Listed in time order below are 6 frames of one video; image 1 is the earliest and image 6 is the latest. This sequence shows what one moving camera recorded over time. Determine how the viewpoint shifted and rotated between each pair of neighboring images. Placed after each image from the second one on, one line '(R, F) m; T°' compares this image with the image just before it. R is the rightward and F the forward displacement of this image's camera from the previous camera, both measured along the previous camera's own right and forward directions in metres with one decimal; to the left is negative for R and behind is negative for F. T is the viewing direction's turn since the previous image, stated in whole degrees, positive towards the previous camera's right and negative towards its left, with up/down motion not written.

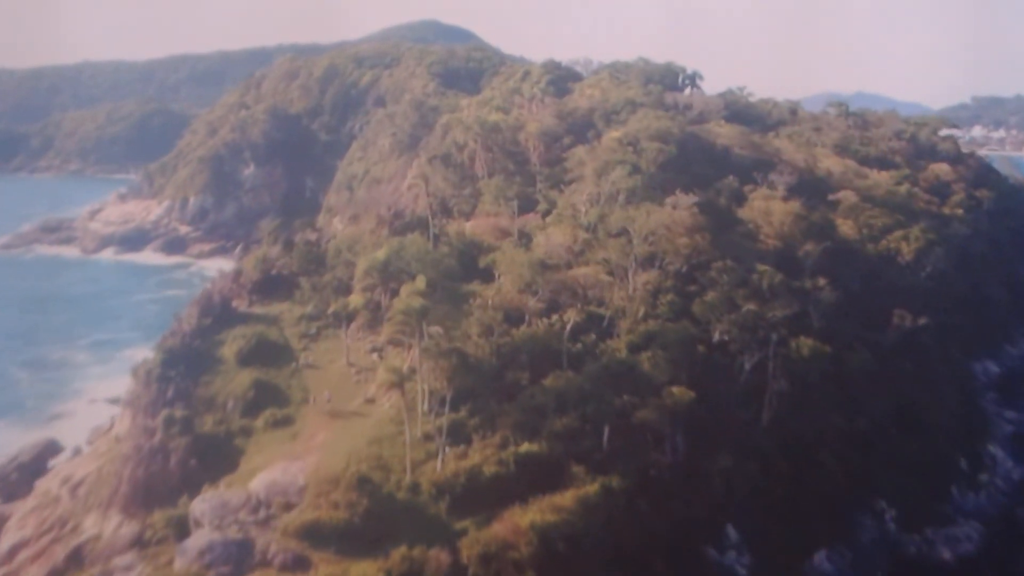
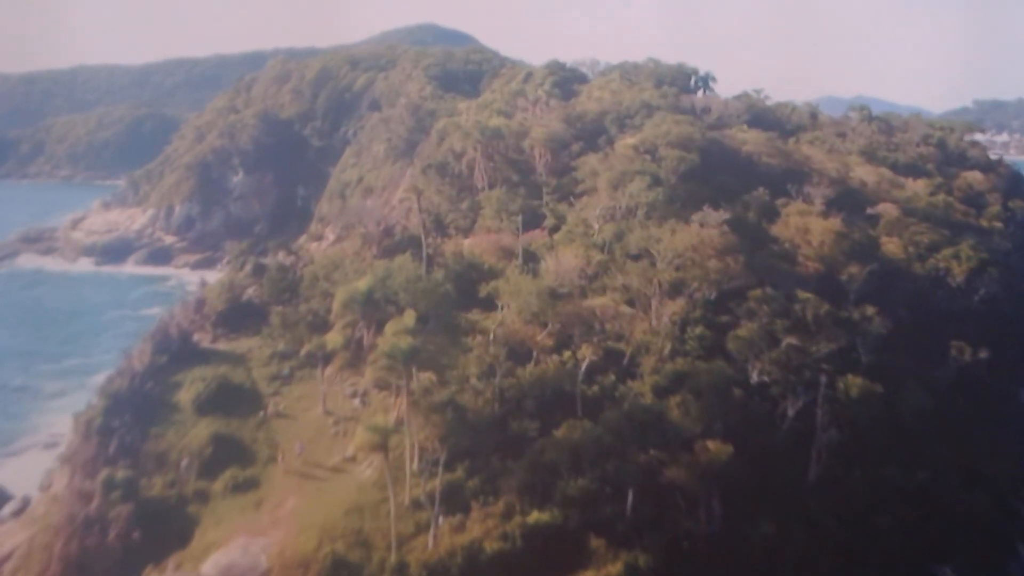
(-0.1, +3.4) m; 0°
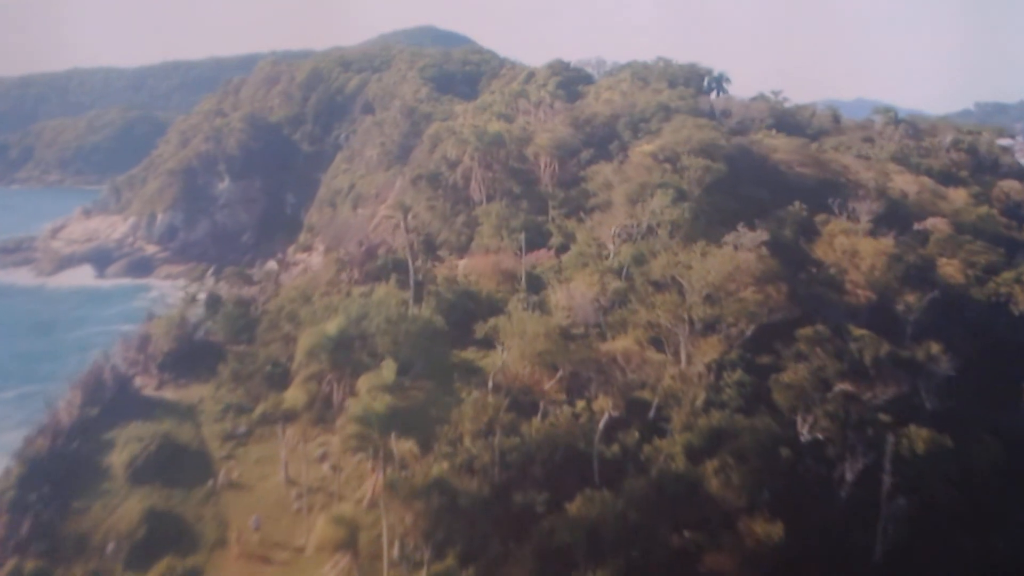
(-0.1, +3.5) m; 0°
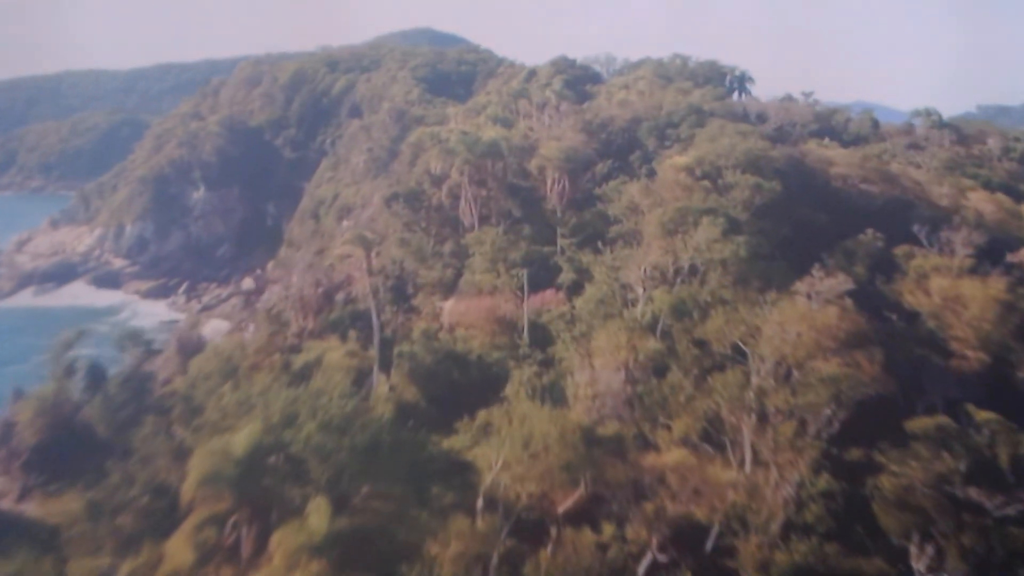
(0.0, +5.2) m; 0°
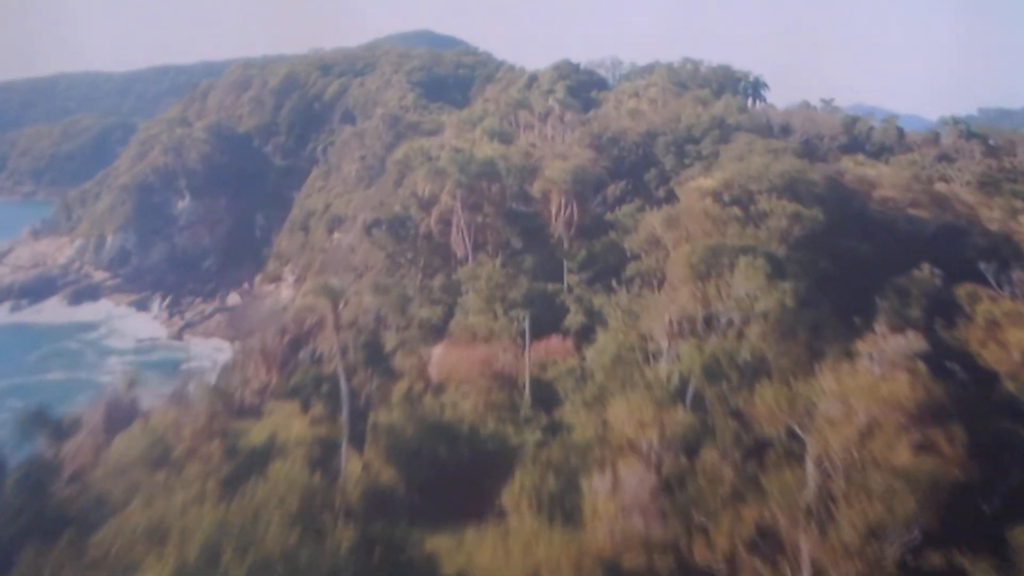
(0.0, +2.8) m; 0°
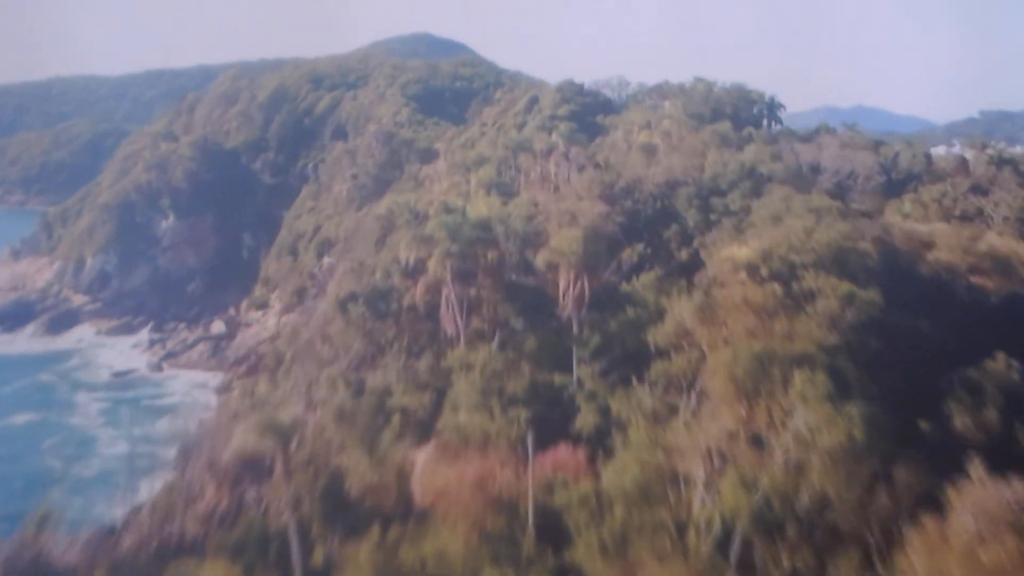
(0.0, +2.7) m; 0°
